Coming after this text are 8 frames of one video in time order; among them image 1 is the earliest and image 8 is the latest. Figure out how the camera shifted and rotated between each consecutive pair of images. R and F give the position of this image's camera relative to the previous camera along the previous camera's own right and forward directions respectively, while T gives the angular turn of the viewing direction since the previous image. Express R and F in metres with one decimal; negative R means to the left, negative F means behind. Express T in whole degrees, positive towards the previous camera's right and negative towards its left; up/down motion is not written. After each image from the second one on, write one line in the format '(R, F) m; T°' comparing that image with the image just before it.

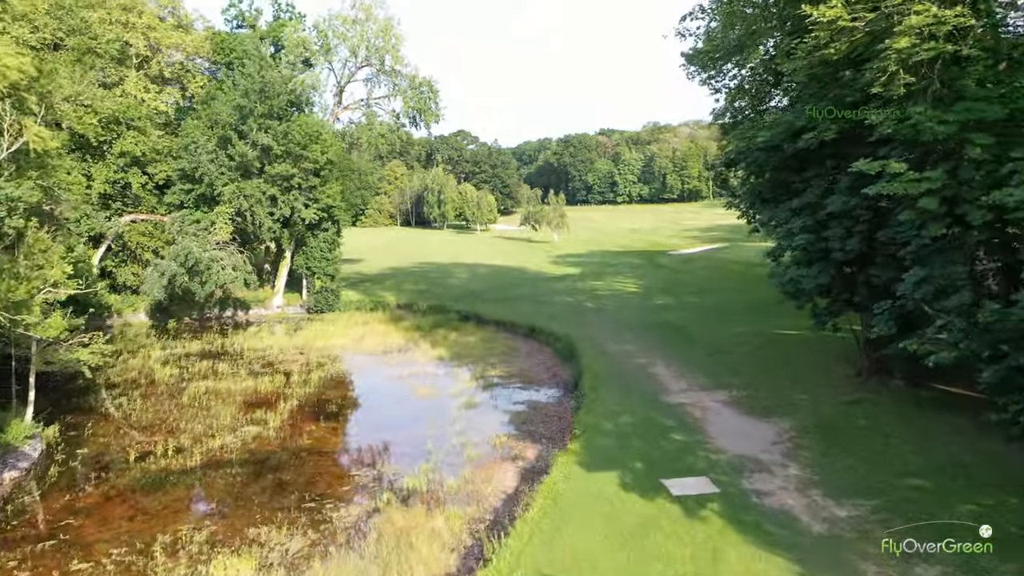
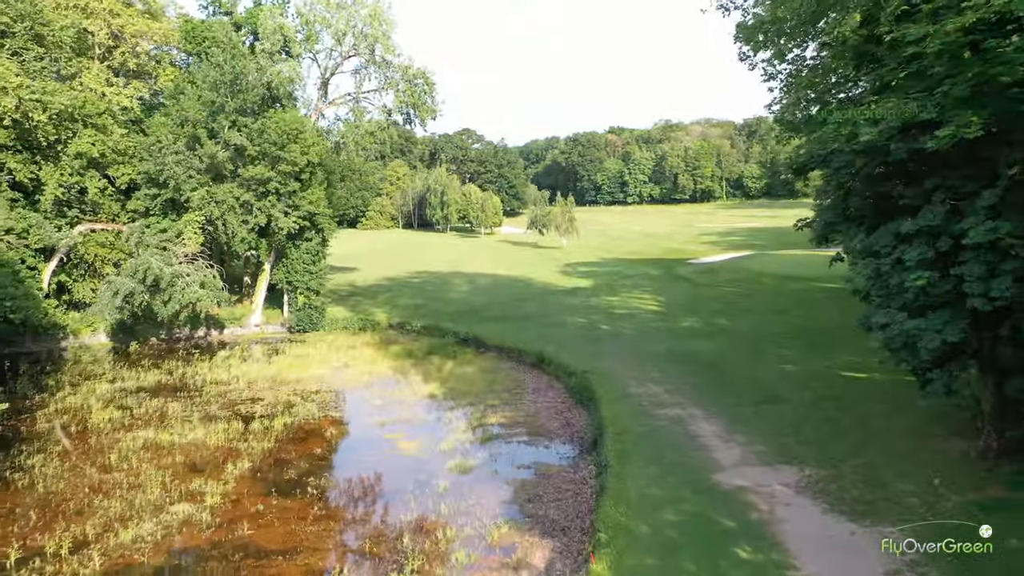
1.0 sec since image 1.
(+0.1, +3.6) m; 0°
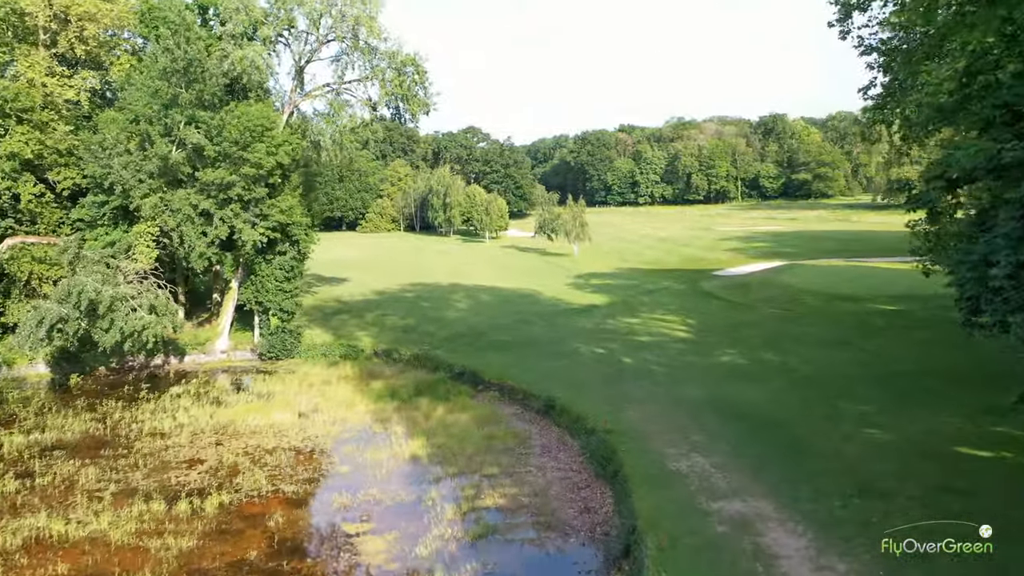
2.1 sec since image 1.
(+0.1, +4.1) m; -1°
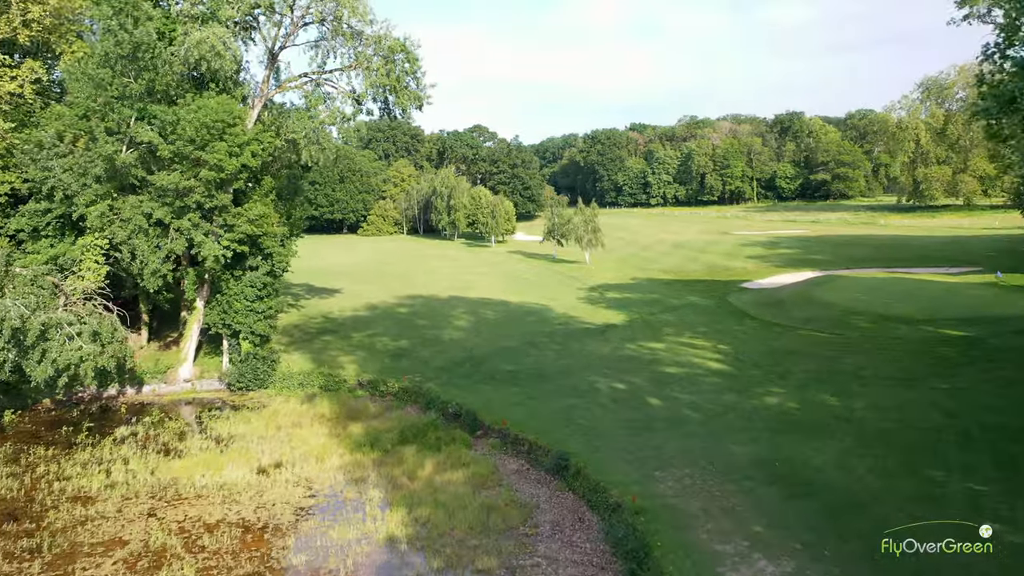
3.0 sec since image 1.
(+0.1, +3.4) m; -1°
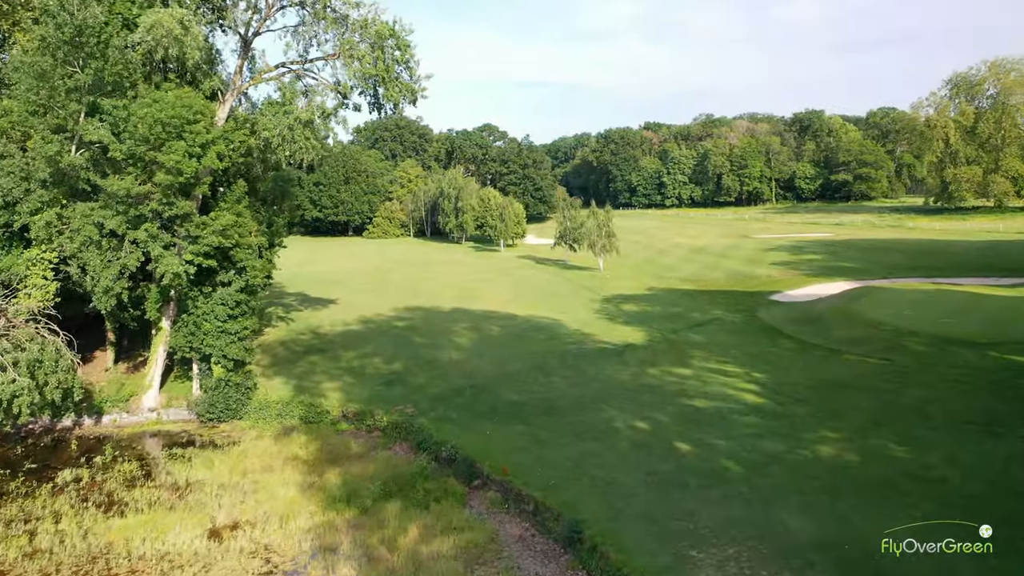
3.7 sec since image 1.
(+0.2, +2.7) m; -1°
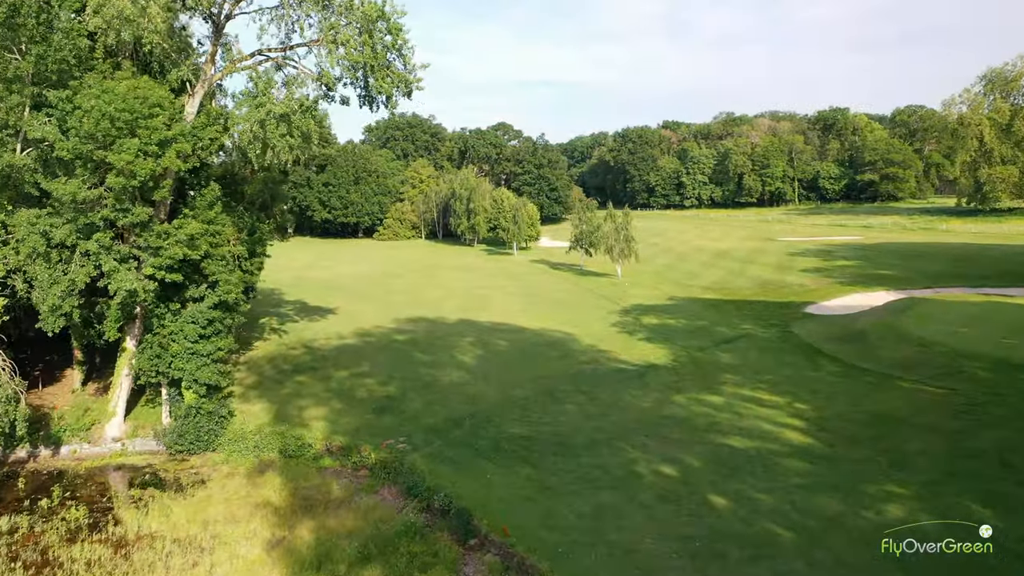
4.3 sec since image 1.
(+0.2, +2.4) m; -1°
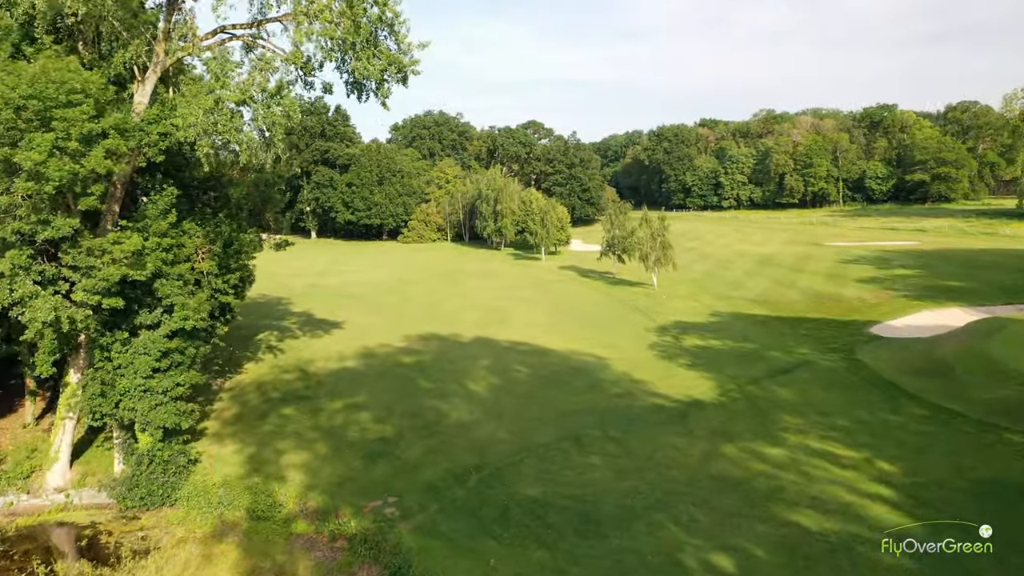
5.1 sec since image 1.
(+0.3, +3.2) m; -2°
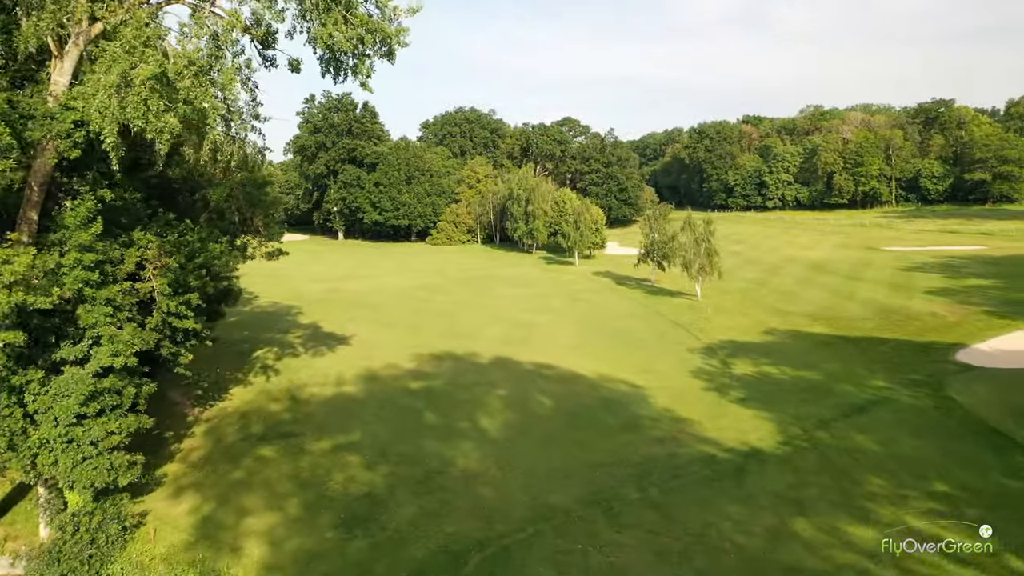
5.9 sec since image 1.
(+0.4, +3.2) m; -3°
